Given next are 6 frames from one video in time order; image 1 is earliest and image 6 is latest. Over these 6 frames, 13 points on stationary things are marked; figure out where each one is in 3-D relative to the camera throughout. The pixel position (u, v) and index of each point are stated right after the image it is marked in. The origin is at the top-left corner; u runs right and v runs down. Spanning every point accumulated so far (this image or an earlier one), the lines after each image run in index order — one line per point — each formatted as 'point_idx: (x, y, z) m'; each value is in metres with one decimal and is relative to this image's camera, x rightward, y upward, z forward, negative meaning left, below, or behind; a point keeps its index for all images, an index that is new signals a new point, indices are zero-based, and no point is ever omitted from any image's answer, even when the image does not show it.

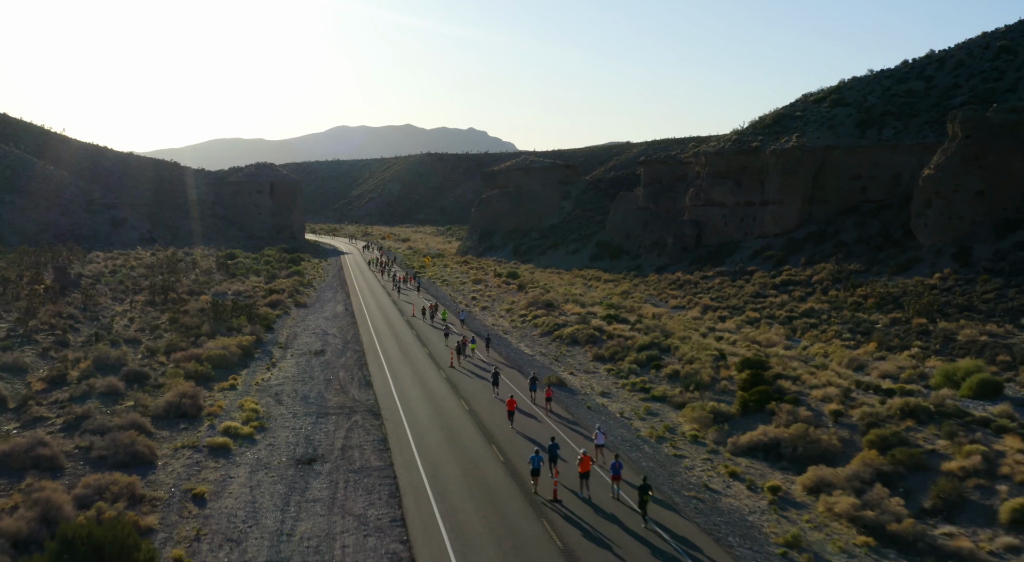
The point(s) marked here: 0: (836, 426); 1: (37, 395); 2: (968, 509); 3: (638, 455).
0: (+7.6, -3.4, +16.2) m
1: (-13.2, -3.2, +19.4) m
2: (+8.3, -4.1, +12.5) m
3: (+2.8, -3.7, +15.0) m
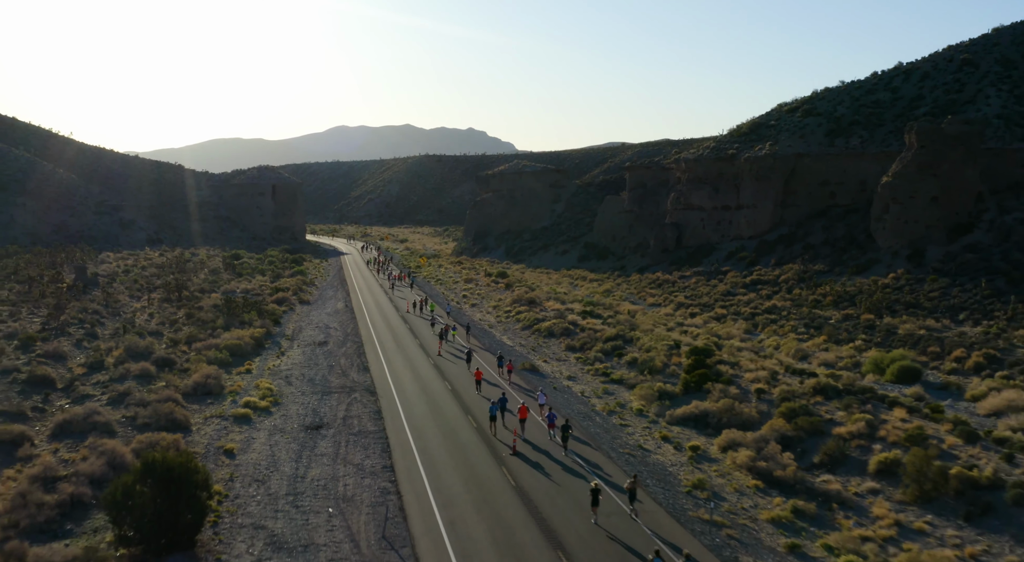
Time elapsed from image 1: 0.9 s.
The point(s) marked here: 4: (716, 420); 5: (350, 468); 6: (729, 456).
0: (+6.9, -3.3, +19.3) m
1: (-13.9, -3.1, +22.4) m
2: (+7.5, -4.0, +15.6) m
3: (+2.0, -3.7, +18.0) m
4: (+5.4, -3.6, +18.1) m
5: (-3.4, -3.9, +14.5) m
6: (+5.0, -4.0, +15.9) m
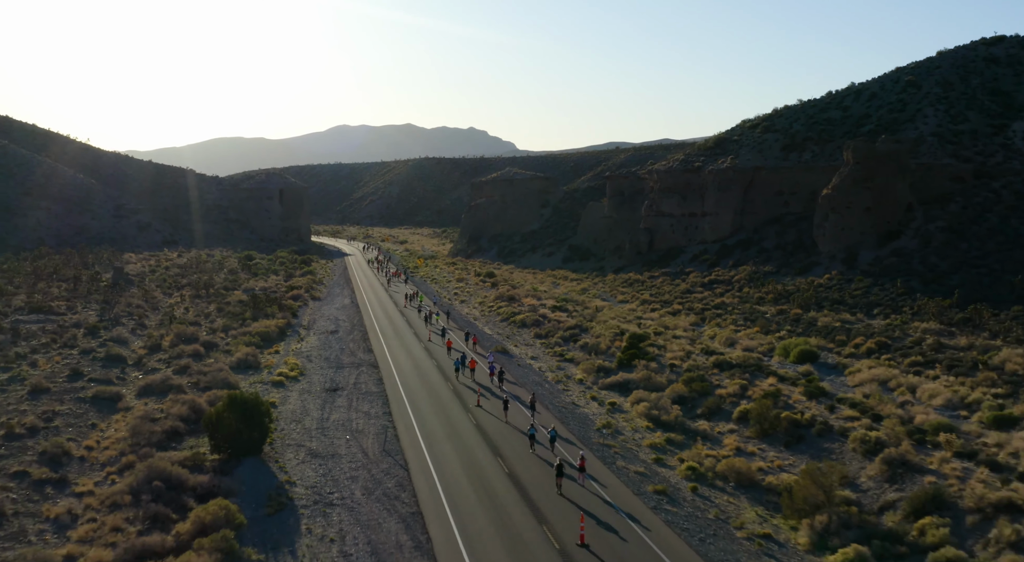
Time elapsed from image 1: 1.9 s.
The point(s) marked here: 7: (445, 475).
0: (+5.8, -3.3, +25.2) m
1: (-15.0, -3.1, +28.4) m
2: (+6.5, -4.0, +21.5) m
3: (+1.0, -3.7, +24.0) m
4: (+4.3, -3.6, +24.0) m
5: (-4.5, -3.9, +20.5) m
6: (+3.9, -4.0, +21.8) m
7: (-1.5, -4.4, +15.9) m
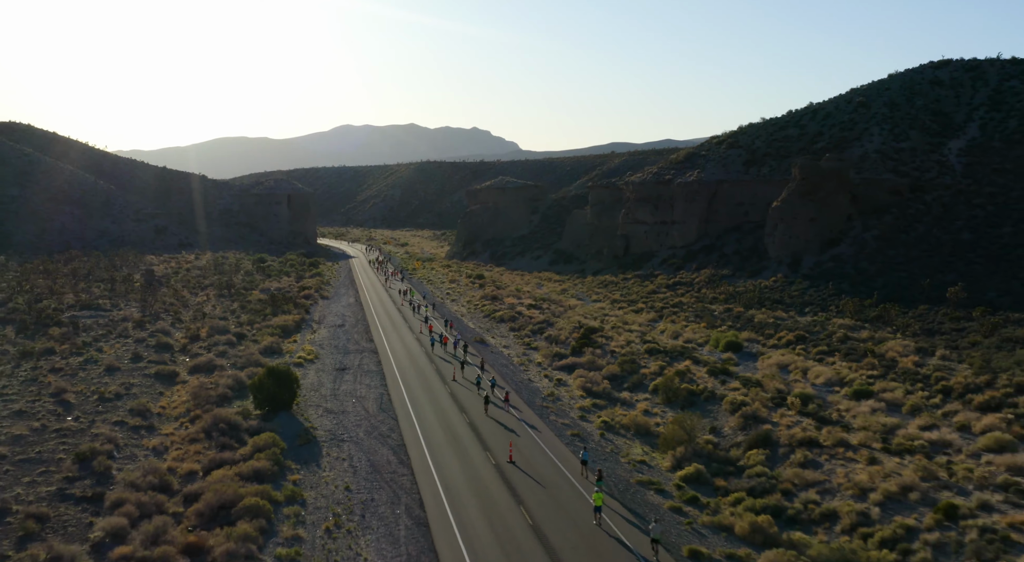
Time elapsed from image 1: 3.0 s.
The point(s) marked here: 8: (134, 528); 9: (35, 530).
0: (+4.5, -3.5, +31.5) m
1: (-16.3, -3.2, +34.8) m
2: (+5.2, -4.2, +27.8) m
3: (-0.3, -3.8, +30.3) m
4: (+3.0, -3.8, +30.4) m
5: (-5.8, -4.0, +26.8) m
6: (+2.6, -4.1, +28.1) m
7: (-2.9, -4.5, +22.3) m
8: (-8.4, -5.5, +15.3) m
9: (-10.5, -5.4, +15.2) m
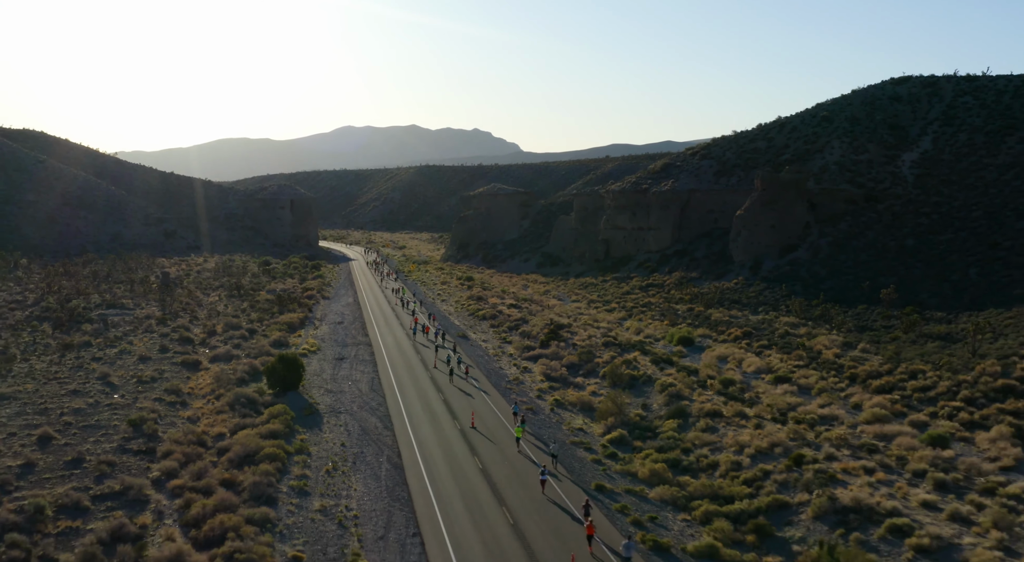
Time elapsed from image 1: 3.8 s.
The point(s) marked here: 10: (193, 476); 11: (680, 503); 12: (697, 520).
0: (+3.2, -3.6, +36.5) m
1: (-17.6, -3.3, +39.8) m
2: (+3.9, -4.3, +32.7) m
3: (-1.6, -3.9, +35.3) m
4: (+1.7, -3.9, +35.3) m
5: (-7.1, -4.2, +31.8) m
6: (+1.3, -4.2, +33.1) m
7: (-4.2, -4.7, +27.2) m
8: (-9.7, -5.6, +20.3) m
9: (-11.8, -5.5, +20.2) m
10: (-9.0, -5.5, +19.5) m
11: (+4.7, -6.2, +19.2) m
12: (+4.9, -6.3, +18.3) m
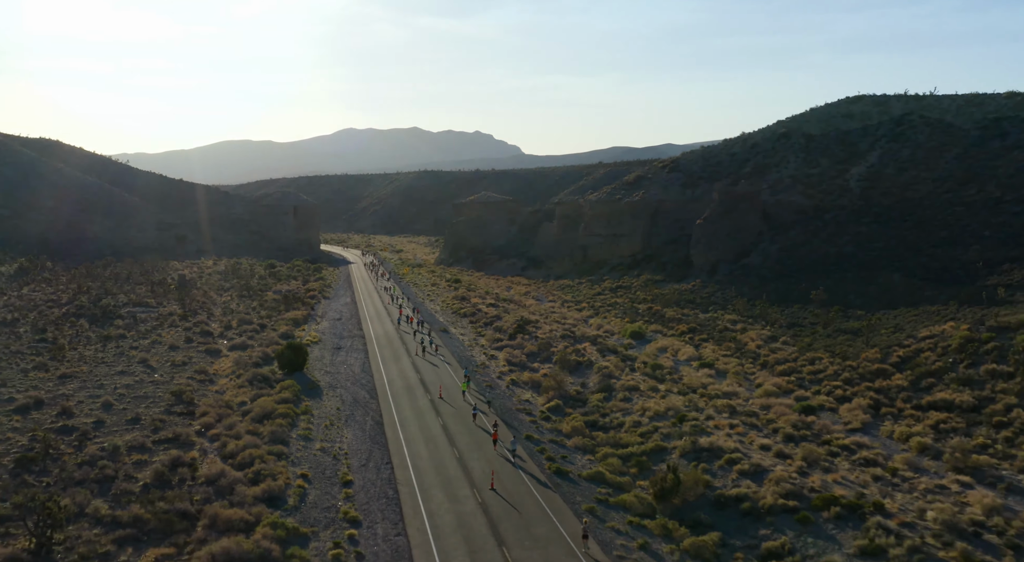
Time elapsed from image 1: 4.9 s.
0: (+1.5, -3.7, +43.1) m
1: (-19.3, -3.4, +46.4) m
2: (+2.1, -4.4, +39.3) m
3: (-3.4, -4.0, +41.9) m
4: (-0.1, -4.0, +41.9) m
5: (-8.9, -4.2, +38.4) m
6: (-0.5, -4.4, +39.6) m
7: (-6.0, -4.7, +33.8) m
8: (-11.5, -5.6, +26.9) m
9: (-13.6, -5.6, +26.8) m
10: (-10.8, -5.6, +26.1) m
11: (+2.8, -6.2, +25.7) m
12: (+3.1, -6.4, +24.9) m
